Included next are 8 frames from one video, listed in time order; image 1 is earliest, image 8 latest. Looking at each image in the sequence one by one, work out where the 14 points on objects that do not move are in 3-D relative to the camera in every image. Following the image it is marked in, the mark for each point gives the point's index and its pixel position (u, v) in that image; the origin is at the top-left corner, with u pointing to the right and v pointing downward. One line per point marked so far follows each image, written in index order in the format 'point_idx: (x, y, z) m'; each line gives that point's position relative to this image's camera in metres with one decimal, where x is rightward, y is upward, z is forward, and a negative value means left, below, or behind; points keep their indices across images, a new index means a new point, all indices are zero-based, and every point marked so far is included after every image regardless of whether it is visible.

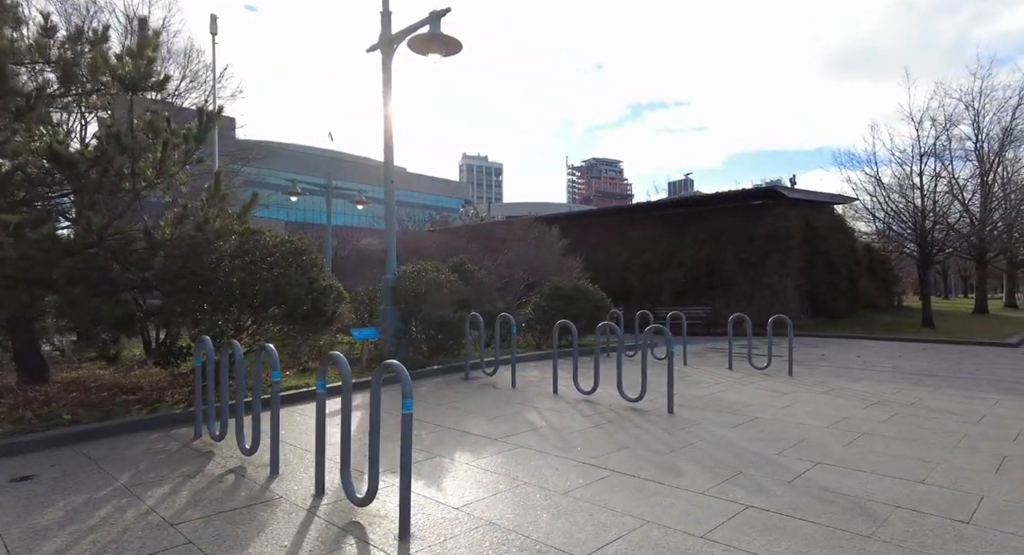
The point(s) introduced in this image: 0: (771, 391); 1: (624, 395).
0: (+3.5, -1.5, +8.1) m
1: (+1.3, -1.3, +6.9) m
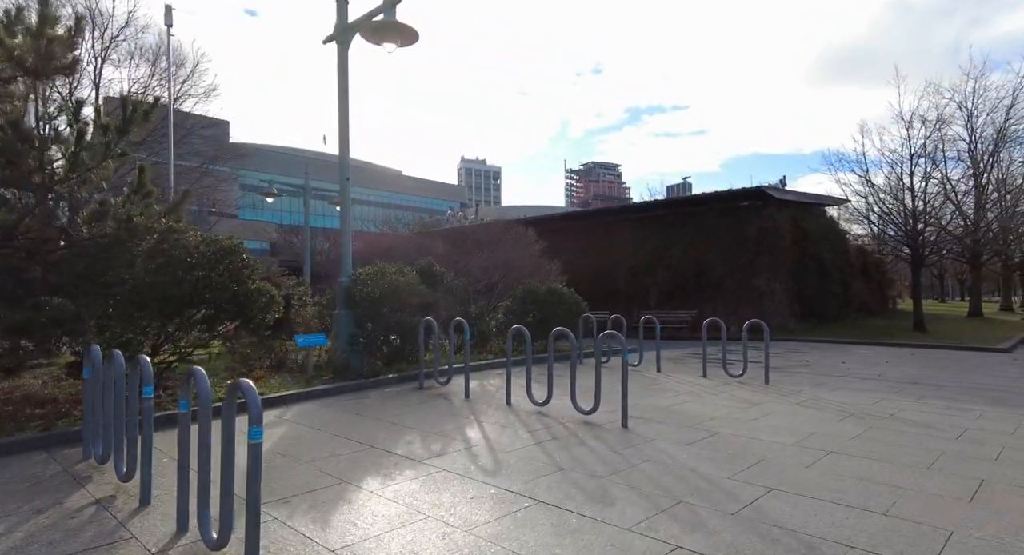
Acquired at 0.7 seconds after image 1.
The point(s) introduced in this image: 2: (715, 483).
0: (+2.9, -1.6, +7.6) m
1: (+0.7, -1.4, +6.4) m
2: (+1.4, -1.5, +4.3) m
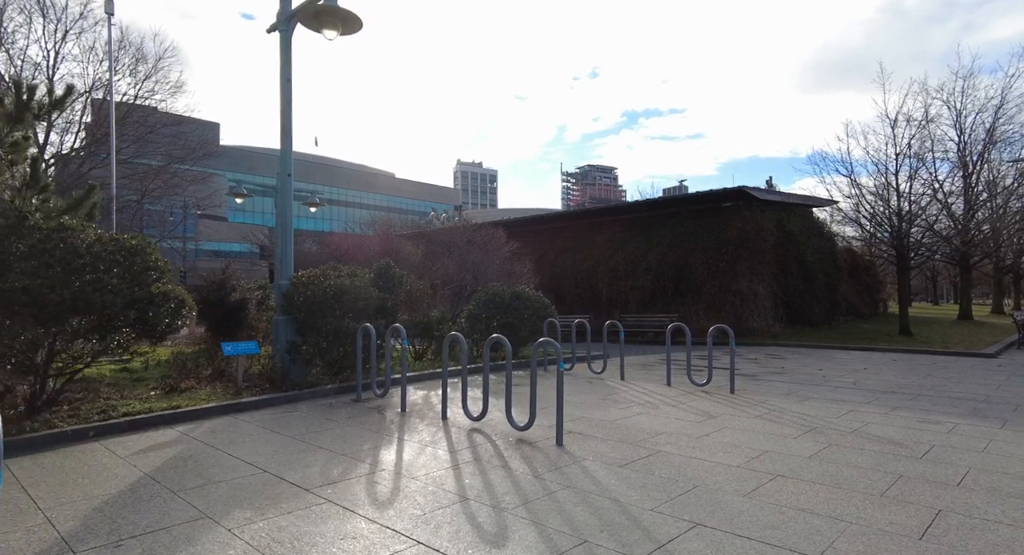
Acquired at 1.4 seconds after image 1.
0: (+2.2, -1.6, +7.1) m
1: (0.0, -1.4, +5.8) m
2: (+0.7, -1.5, +3.7) m
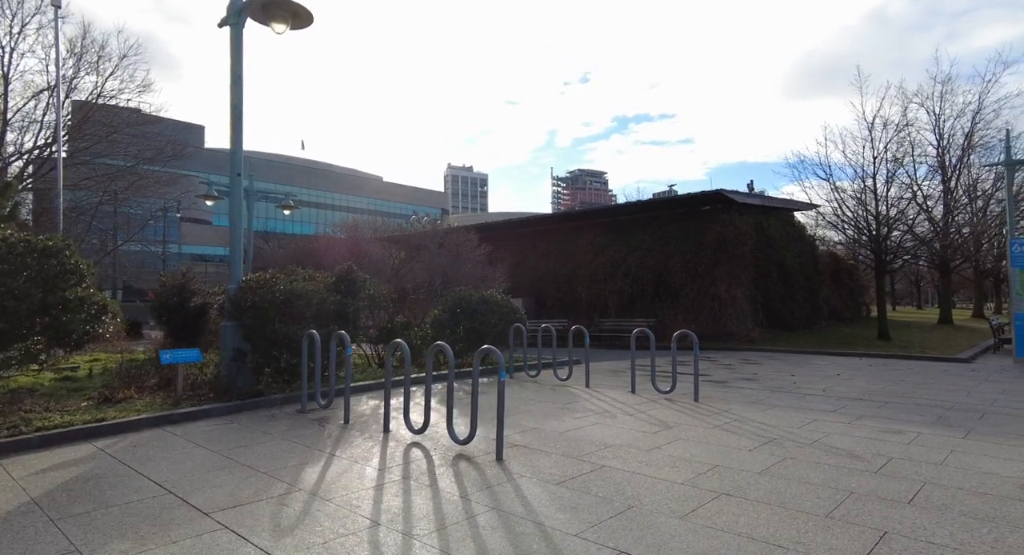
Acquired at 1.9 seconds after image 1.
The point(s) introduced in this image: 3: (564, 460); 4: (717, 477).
0: (+1.6, -1.7, +6.8) m
1: (-0.5, -1.4, +5.5) m
2: (+0.2, -1.5, +3.4) m
3: (+0.5, -1.6, +5.3) m
4: (+1.6, -1.6, +4.8) m
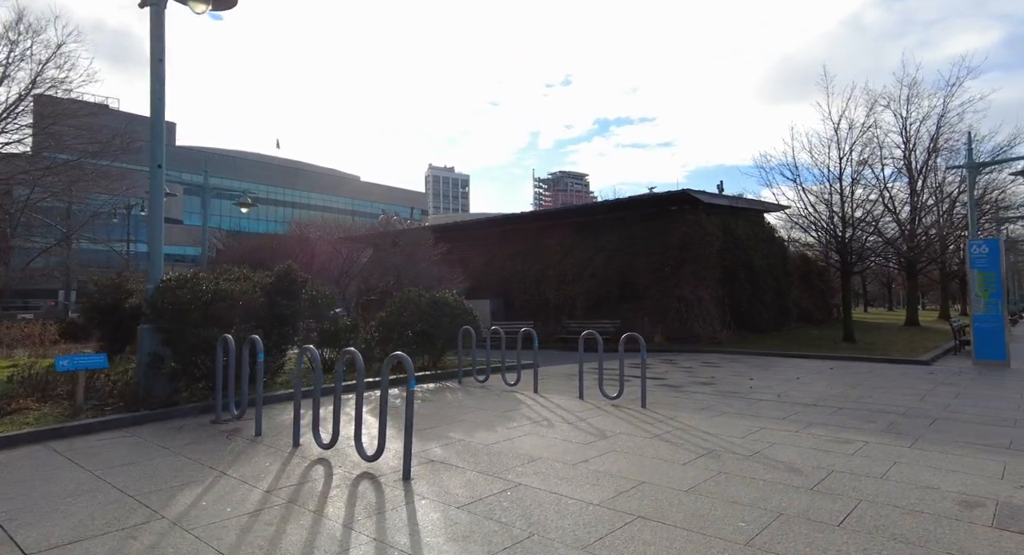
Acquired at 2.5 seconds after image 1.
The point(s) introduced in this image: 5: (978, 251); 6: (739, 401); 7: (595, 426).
0: (+0.8, -1.7, +6.4) m
1: (-1.3, -1.4, +5.0) m
2: (-0.4, -1.5, +3.0) m
3: (-0.3, -1.6, +4.8) m
4: (+0.9, -1.6, +4.4) m
5: (+11.1, +0.6, +14.3) m
6: (+3.4, -1.8, +9.0) m
7: (+1.0, -1.7, +6.9) m
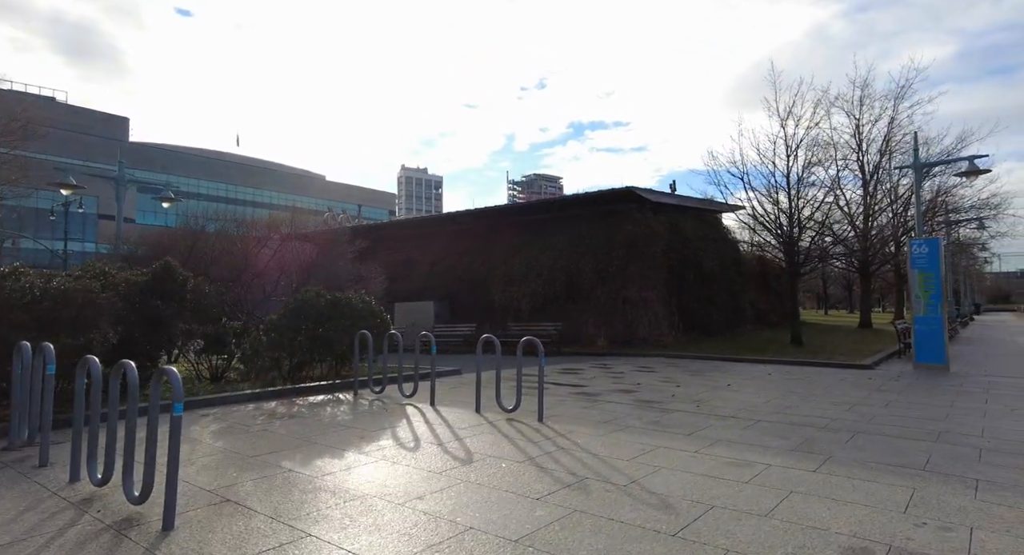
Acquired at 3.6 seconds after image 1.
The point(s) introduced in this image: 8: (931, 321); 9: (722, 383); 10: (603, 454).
0: (-0.5, -1.6, +5.4) m
1: (-2.6, -1.4, +4.0) m
2: (-1.6, -1.5, +2.0) m
3: (-1.6, -1.6, +3.8) m
4: (-0.4, -1.6, +3.4) m
5: (+9.3, +0.6, +13.8) m
6: (+1.9, -1.8, +8.2) m
7: (-0.4, -1.7, +6.0) m
8: (+9.7, -1.0, +13.8) m
9: (+3.9, -2.0, +11.2) m
10: (+0.9, -1.7, +5.7) m
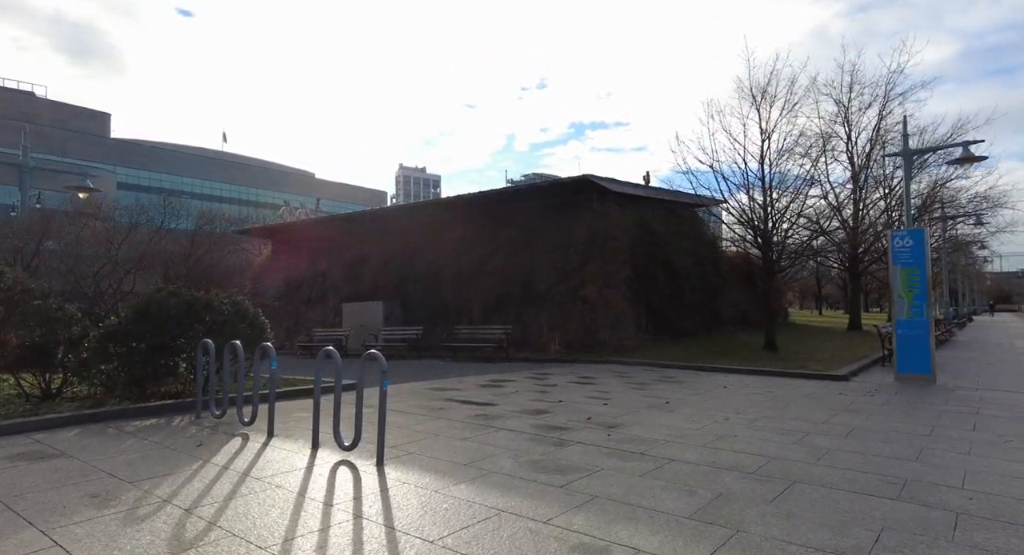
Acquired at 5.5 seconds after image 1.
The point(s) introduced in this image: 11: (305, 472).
0: (-2.1, -1.6, +3.6) m
1: (-4.1, -1.4, +2.2) m
2: (-3.2, -1.4, +0.2) m
3: (-3.1, -1.5, +2.0) m
4: (-1.9, -1.5, +1.6) m
5: (+7.8, +0.7, +12.0) m
6: (+0.3, -1.8, +6.4) m
7: (-2.0, -1.6, +4.2) m
8: (+8.1, -1.0, +12.1) m
9: (+2.4, -1.9, +9.4) m
10: (-0.7, -1.6, +4.0) m
11: (-1.8, -1.7, +5.3) m
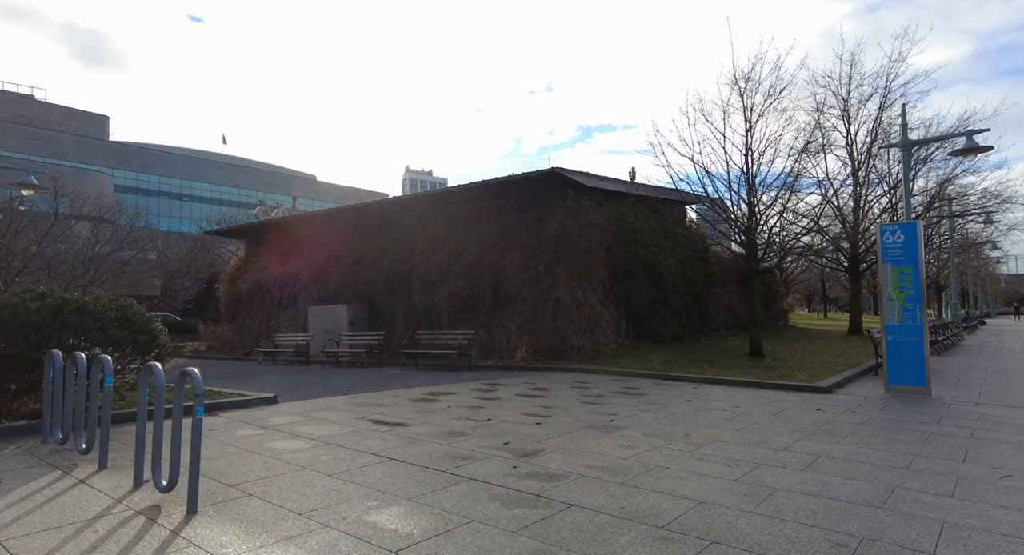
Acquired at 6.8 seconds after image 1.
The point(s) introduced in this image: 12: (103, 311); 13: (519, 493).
0: (-3.2, -1.6, +2.5) m
1: (-5.3, -1.3, +1.0) m
2: (-4.4, -1.4, -1.0) m
3: (-4.3, -1.5, +0.9) m
4: (-3.1, -1.5, +0.5) m
5: (+6.8, +0.7, +10.7) m
6: (-0.7, -1.8, +5.2) m
7: (-3.1, -1.6, +3.0) m
8: (+7.1, -0.9, +10.8) m
9: (+1.3, -1.9, +8.2) m
10: (-1.8, -1.6, +2.8) m
11: (-2.9, -1.7, +4.1) m
12: (-5.4, -0.5, +7.7) m
13: (+0.1, -1.8, +4.9) m
